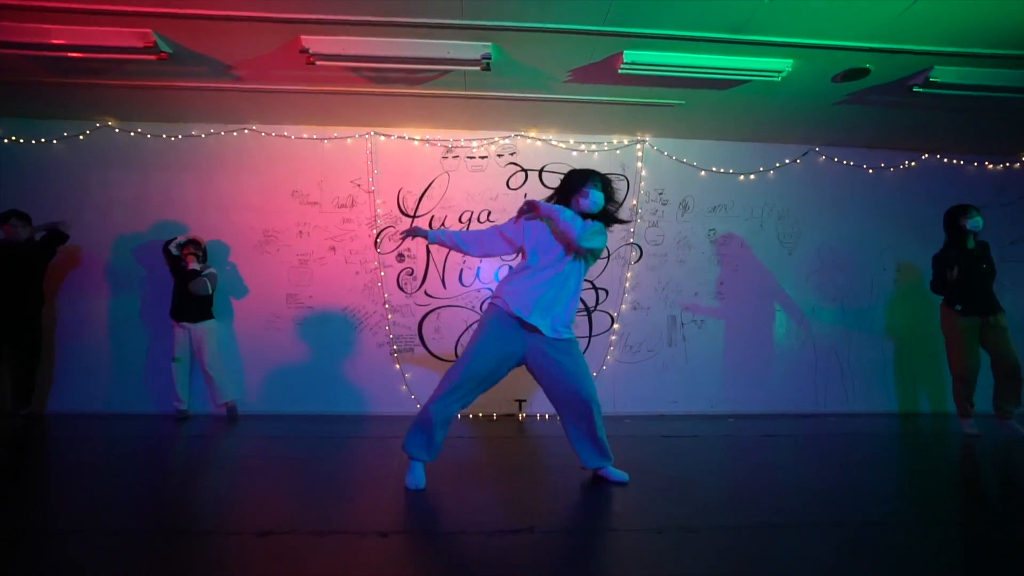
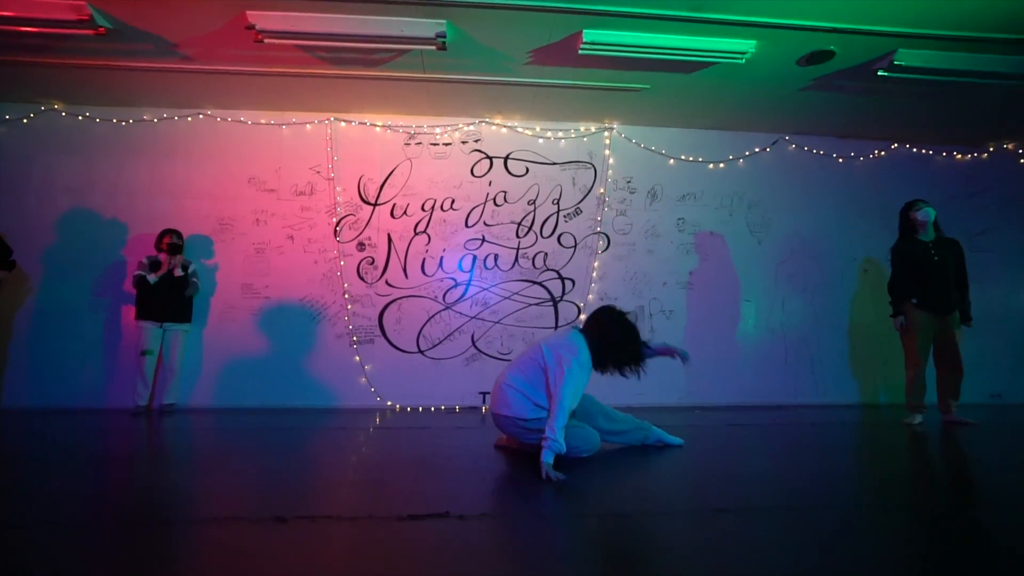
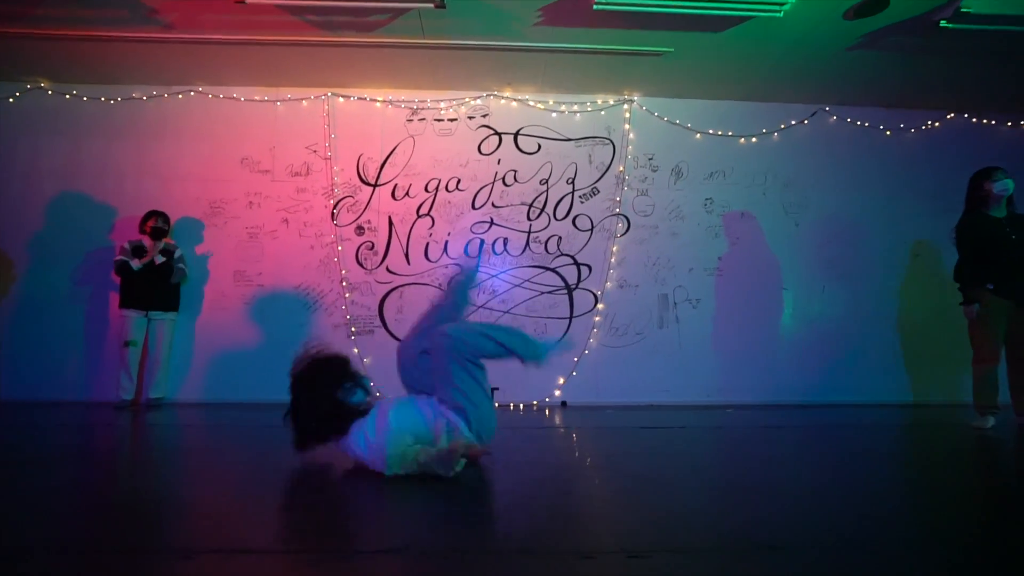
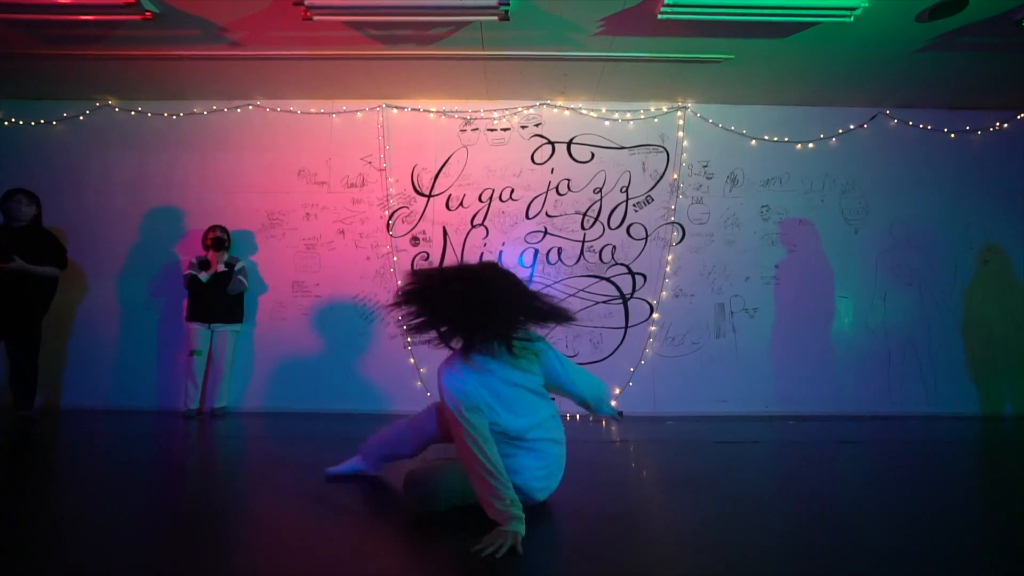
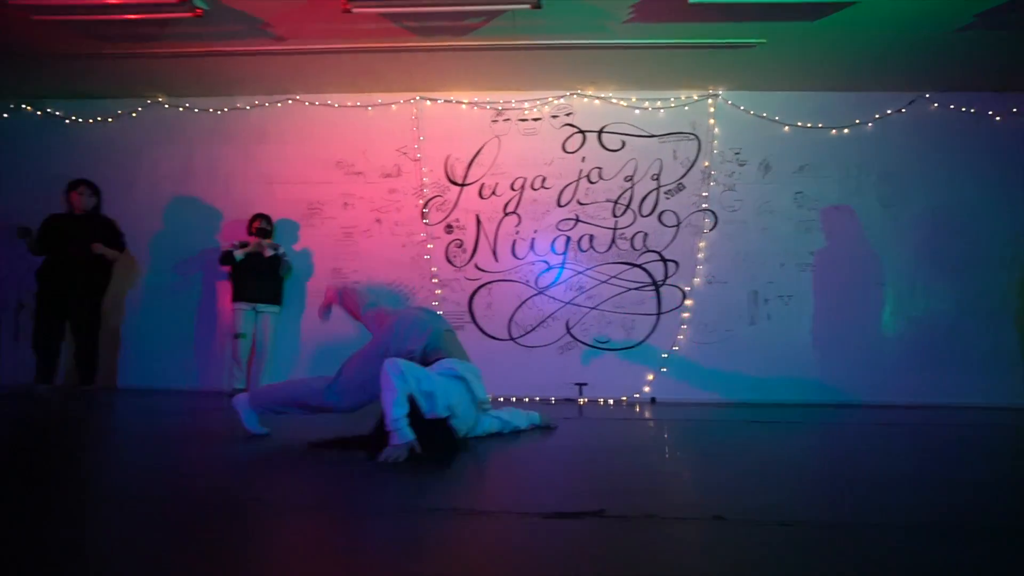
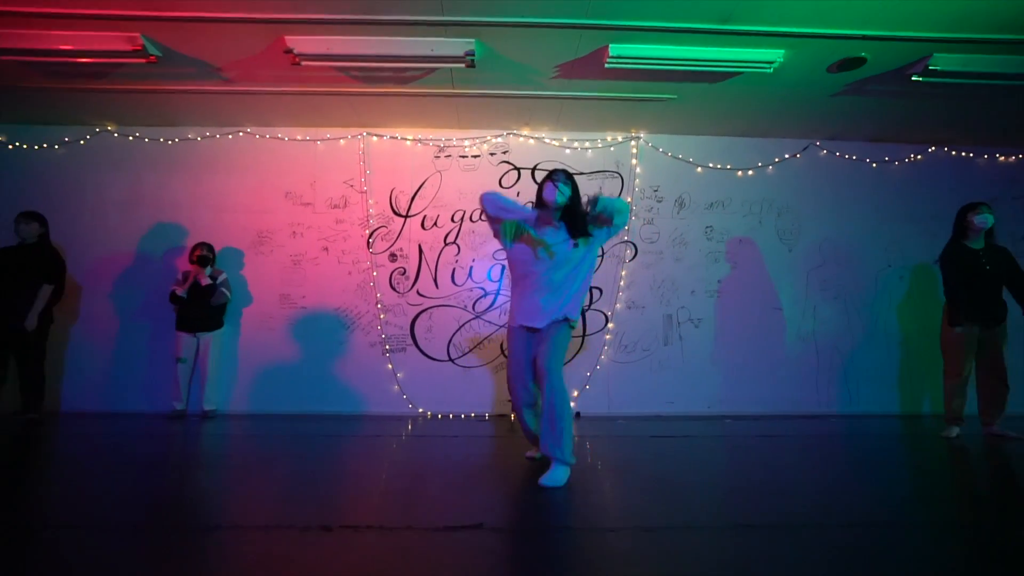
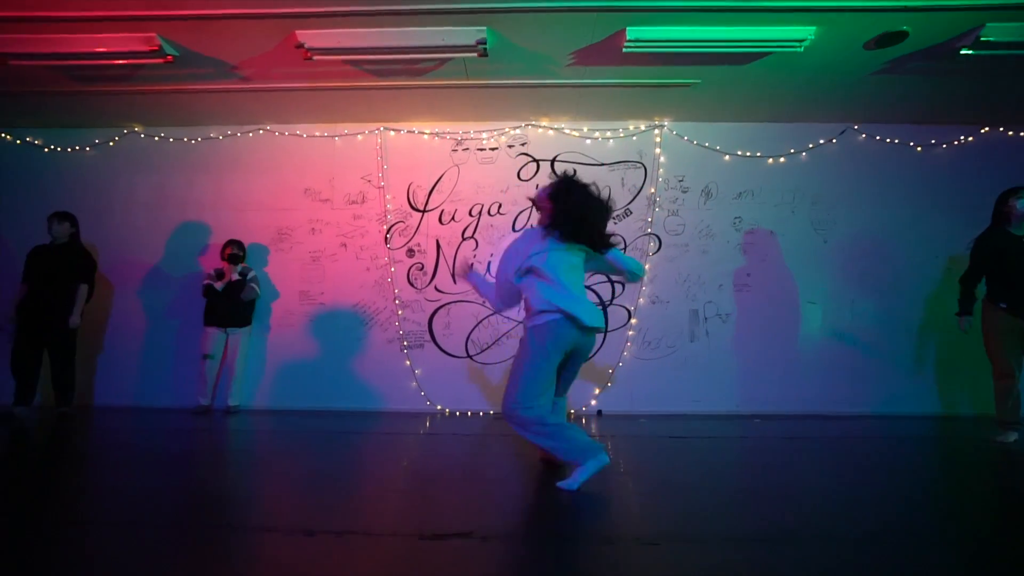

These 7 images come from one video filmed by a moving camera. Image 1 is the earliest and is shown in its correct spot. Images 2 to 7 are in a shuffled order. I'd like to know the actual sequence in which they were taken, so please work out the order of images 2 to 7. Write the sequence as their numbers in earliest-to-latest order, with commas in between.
6, 7, 4, 2, 3, 5
